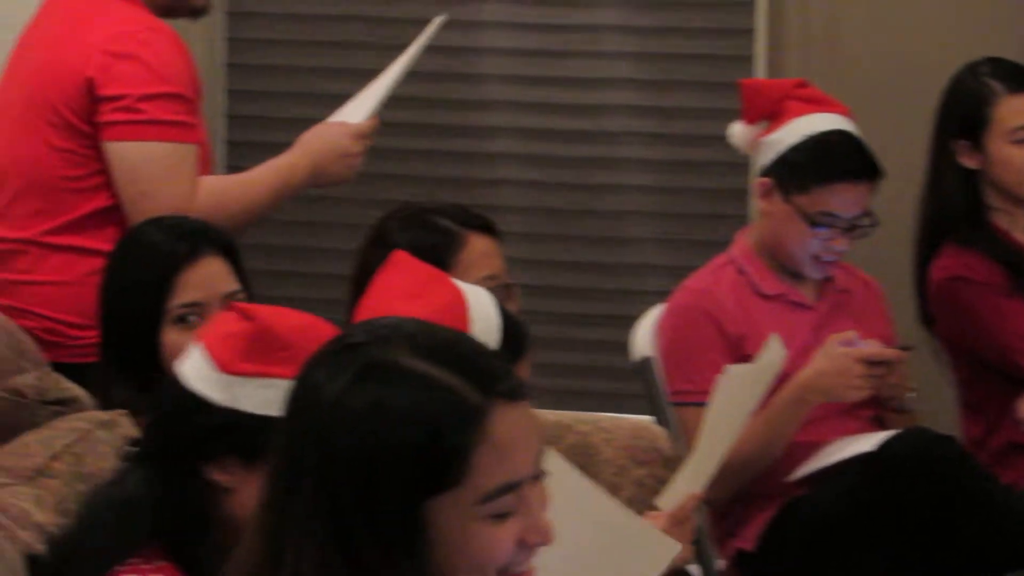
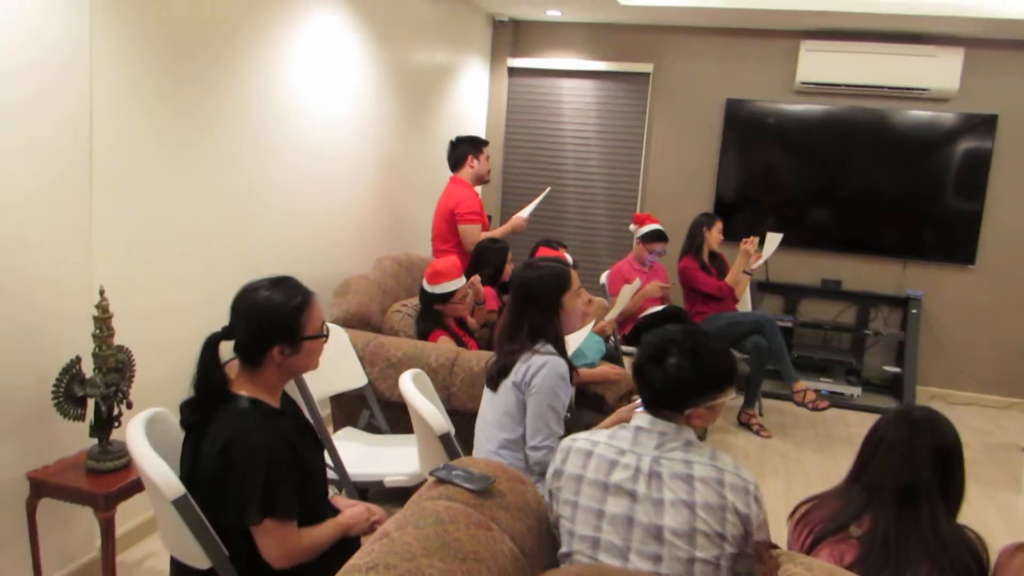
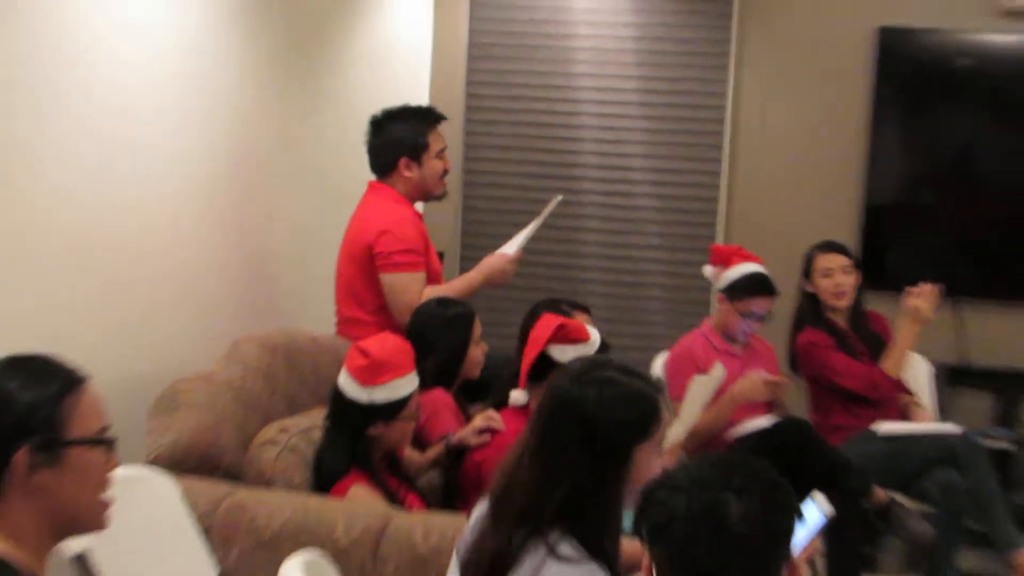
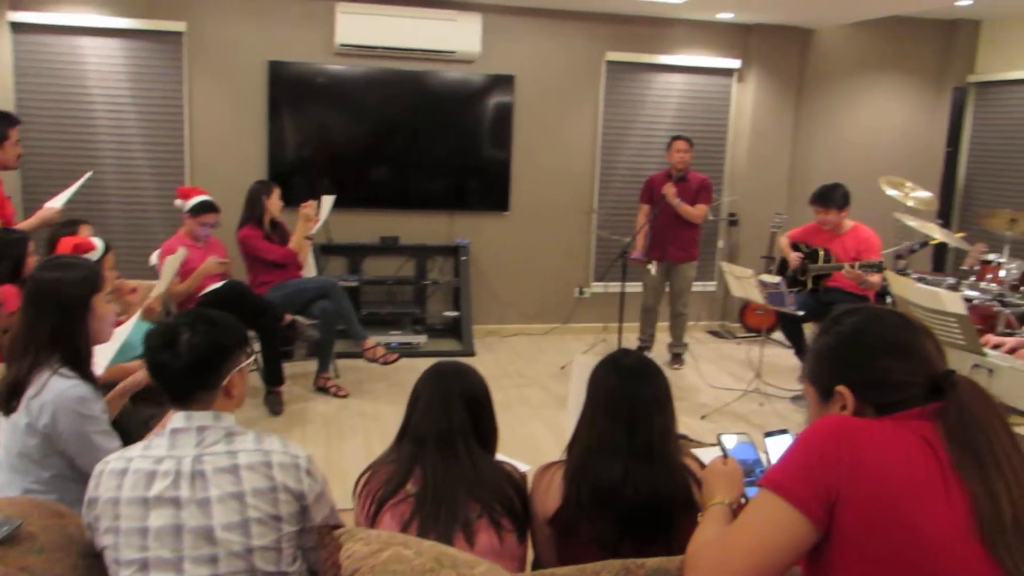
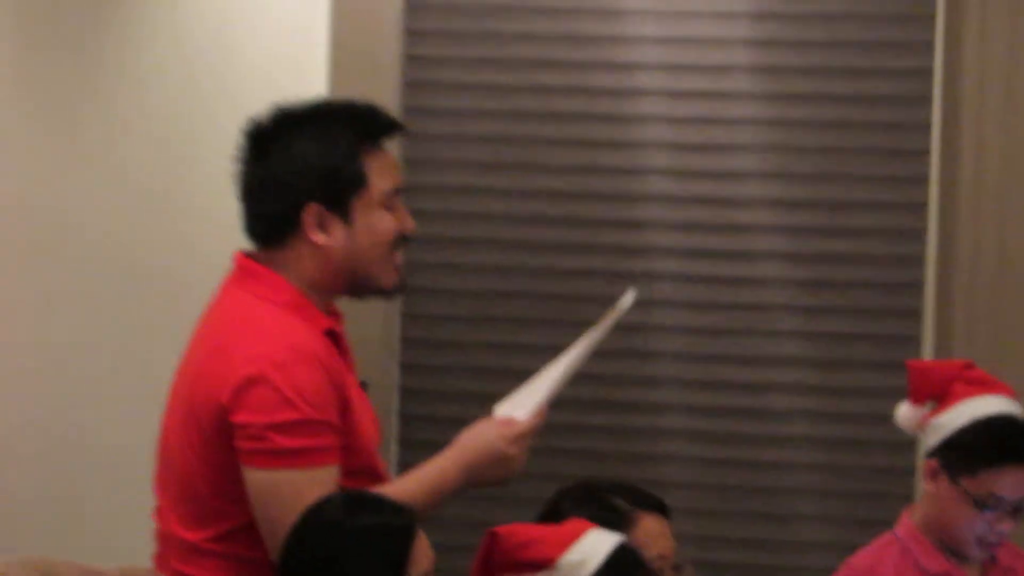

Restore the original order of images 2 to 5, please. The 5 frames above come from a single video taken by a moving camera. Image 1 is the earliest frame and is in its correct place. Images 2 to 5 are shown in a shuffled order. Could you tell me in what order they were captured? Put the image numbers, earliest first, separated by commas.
5, 3, 2, 4
